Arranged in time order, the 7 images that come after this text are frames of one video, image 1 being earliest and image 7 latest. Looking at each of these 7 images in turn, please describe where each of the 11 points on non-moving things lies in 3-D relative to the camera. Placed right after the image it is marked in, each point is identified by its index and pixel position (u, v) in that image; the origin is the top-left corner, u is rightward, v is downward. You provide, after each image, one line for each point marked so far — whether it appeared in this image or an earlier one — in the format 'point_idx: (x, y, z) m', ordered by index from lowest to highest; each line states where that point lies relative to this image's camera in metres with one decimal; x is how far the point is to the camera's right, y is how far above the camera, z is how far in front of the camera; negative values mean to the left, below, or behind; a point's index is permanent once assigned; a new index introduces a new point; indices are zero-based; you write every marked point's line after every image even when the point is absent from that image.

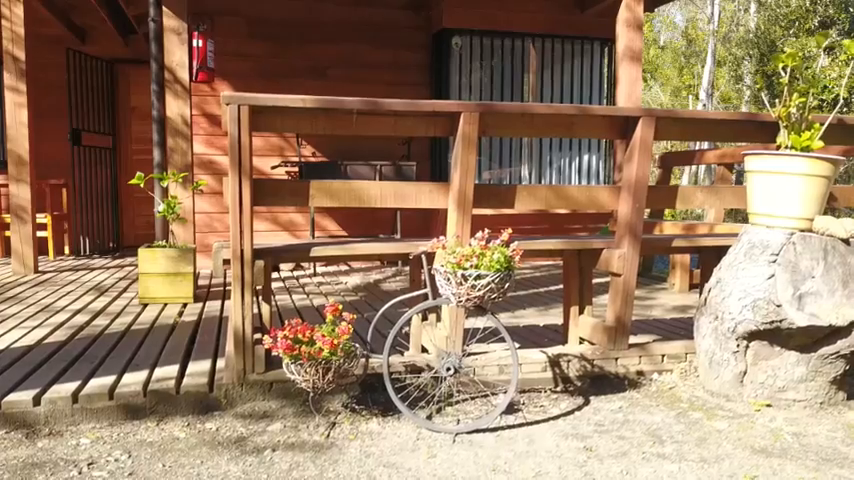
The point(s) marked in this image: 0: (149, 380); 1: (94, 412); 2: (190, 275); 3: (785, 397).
0: (-1.0, -0.5, +2.5) m
1: (-1.1, -0.6, +2.3) m
2: (-1.5, -0.2, +4.1) m
3: (+1.3, -0.6, +2.4) m
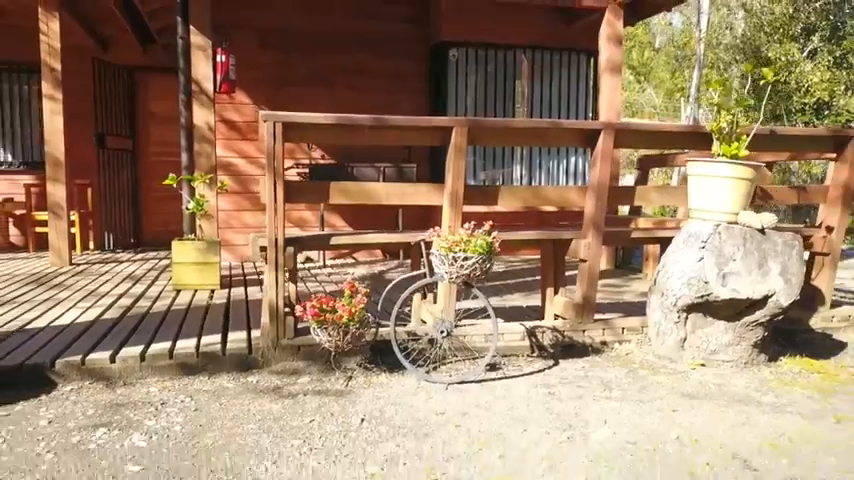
0: (-1.0, -0.5, +3.0) m
1: (-1.2, -0.5, +2.9) m
2: (-1.5, -0.2, +4.7) m
3: (+1.3, -0.5, +3.0) m
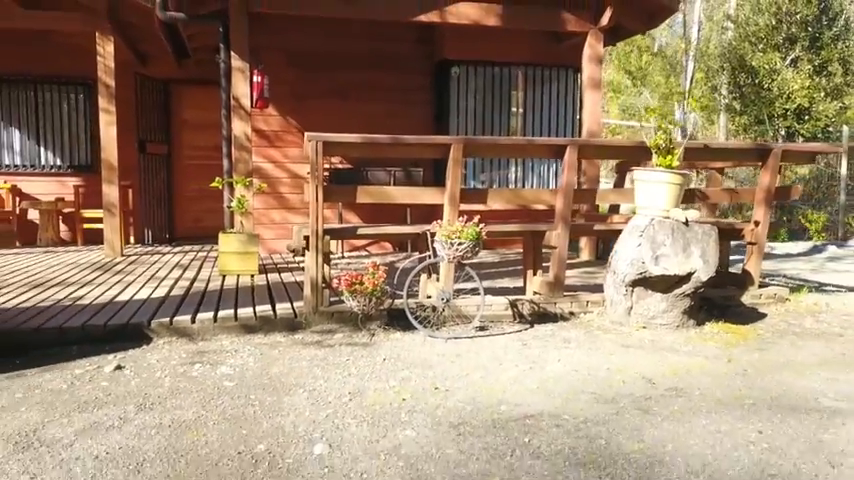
0: (-1.0, -0.4, +3.9) m
1: (-1.1, -0.5, +3.8) m
2: (-1.4, -0.1, +5.6) m
3: (+1.3, -0.5, +3.9) m
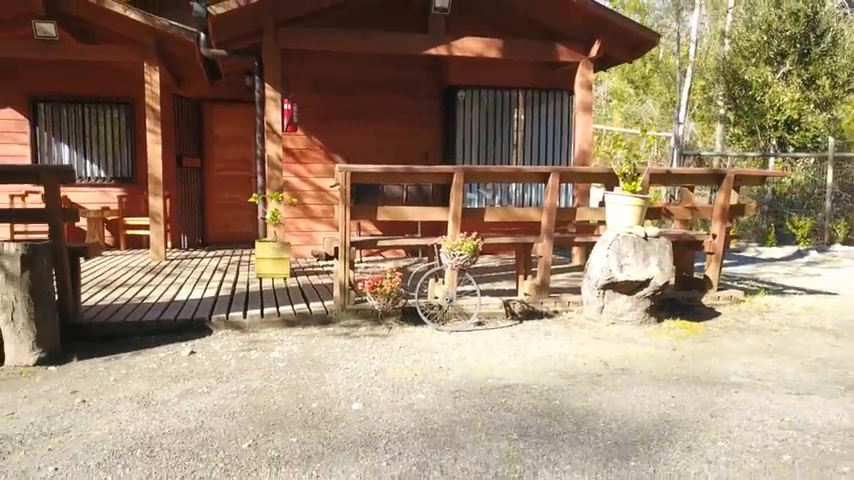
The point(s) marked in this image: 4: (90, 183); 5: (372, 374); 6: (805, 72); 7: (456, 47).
0: (-0.9, -0.5, +4.8) m
1: (-1.1, -0.6, +4.7) m
2: (-1.4, -0.2, +6.5) m
3: (+1.4, -0.6, +4.8) m
4: (-4.7, +0.8, +9.3) m
5: (-0.3, -0.7, +3.6) m
6: (+7.5, +3.3, +13.5) m
7: (+0.3, +2.1, +7.2) m
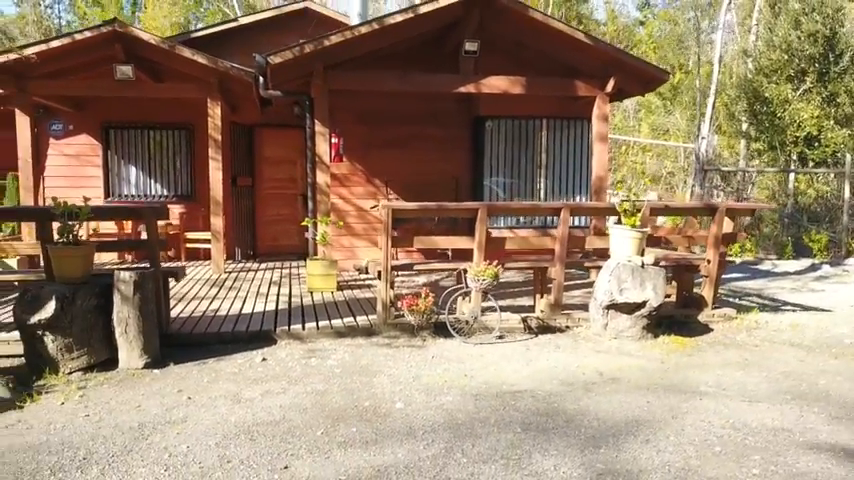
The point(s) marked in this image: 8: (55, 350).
0: (-0.7, -0.7, +5.8) m
1: (-0.8, -0.8, +5.6) m
2: (-1.0, -0.4, +7.5) m
3: (+1.6, -0.8, +5.6) m
4: (-4.2, +0.6, +10.4) m
5: (-0.1, -0.9, +4.4) m
6: (+8.2, +3.1, +14.0) m
7: (+0.7, +1.8, +8.0) m
8: (-2.5, -0.7, +4.6) m
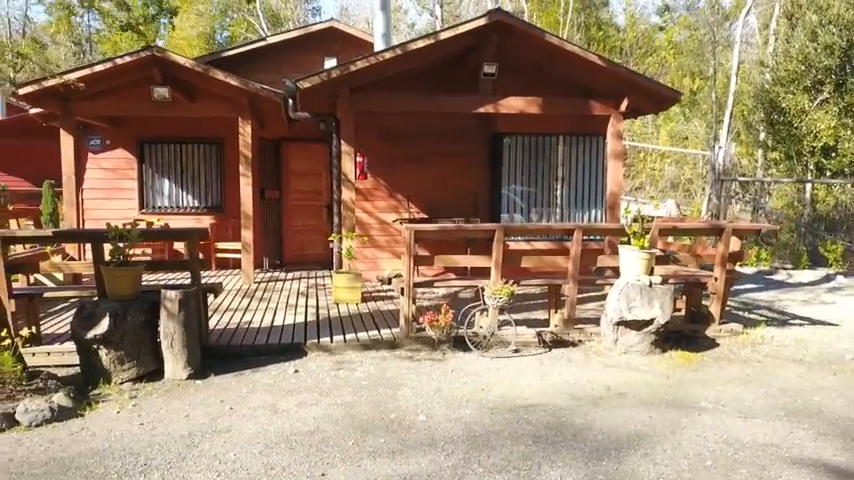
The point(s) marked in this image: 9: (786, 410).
0: (-0.5, -0.9, +6.2) m
1: (-0.7, -1.0, +6.0) m
2: (-0.8, -0.6, +7.9) m
3: (+1.8, -1.0, +5.9) m
4: (-3.9, +0.4, +10.9) m
5: (0.0, -1.1, +4.8) m
6: (+8.6, +2.9, +14.1) m
7: (+0.9, +1.7, +8.4) m
8: (-2.4, -0.9, +5.1) m
9: (+2.3, -1.1, +4.4) m
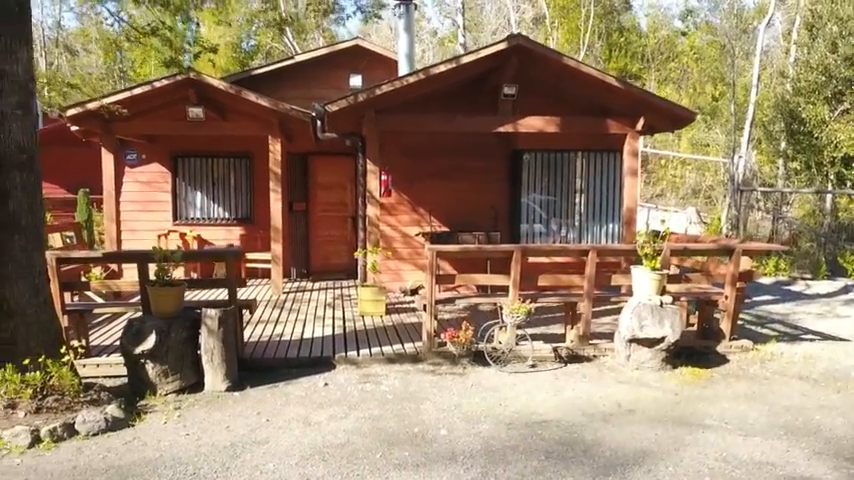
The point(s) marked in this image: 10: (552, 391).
0: (-0.3, -1.1, +6.5) m
1: (-0.5, -1.1, +6.4) m
2: (-0.5, -0.8, +8.3) m
3: (+2.0, -1.2, +6.2) m
4: (-3.5, +0.3, +11.4) m
5: (+0.2, -1.3, +5.2) m
6: (+9.1, +2.7, +14.2) m
7: (+1.2, +1.5, +8.7) m
8: (-2.2, -1.1, +5.5) m
9: (+2.5, -1.3, +4.7) m
10: (+1.0, -1.2, +5.6) m
